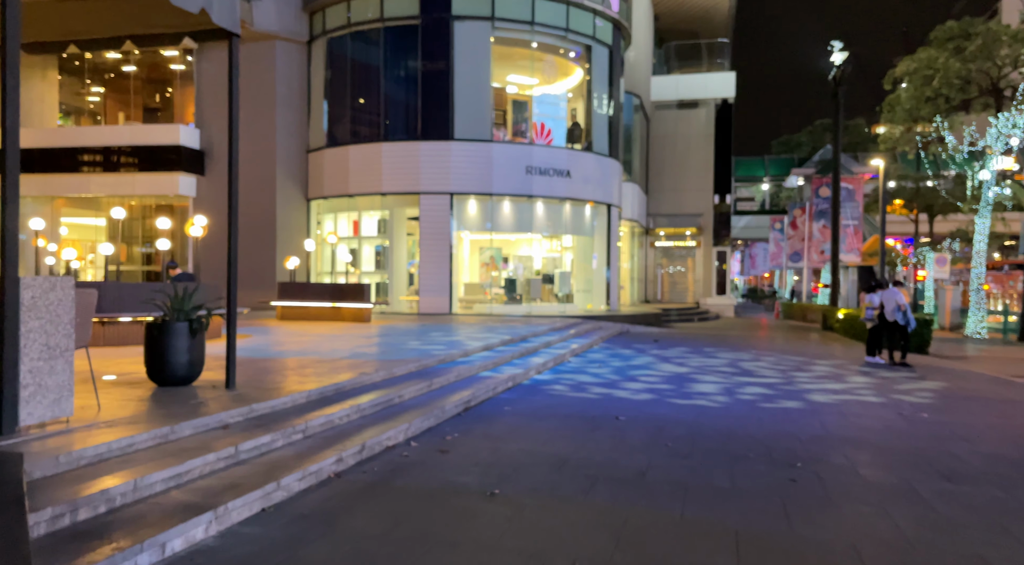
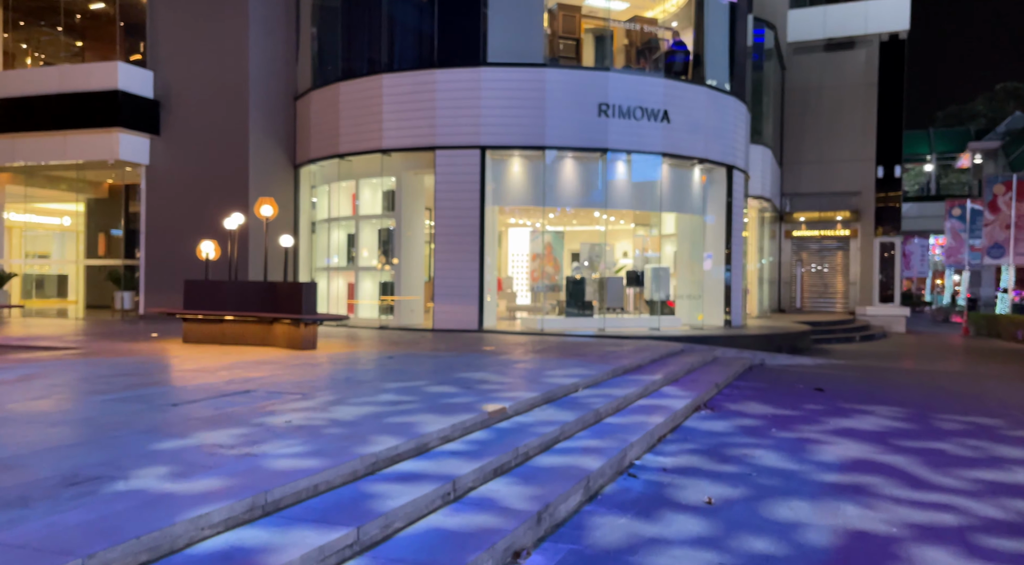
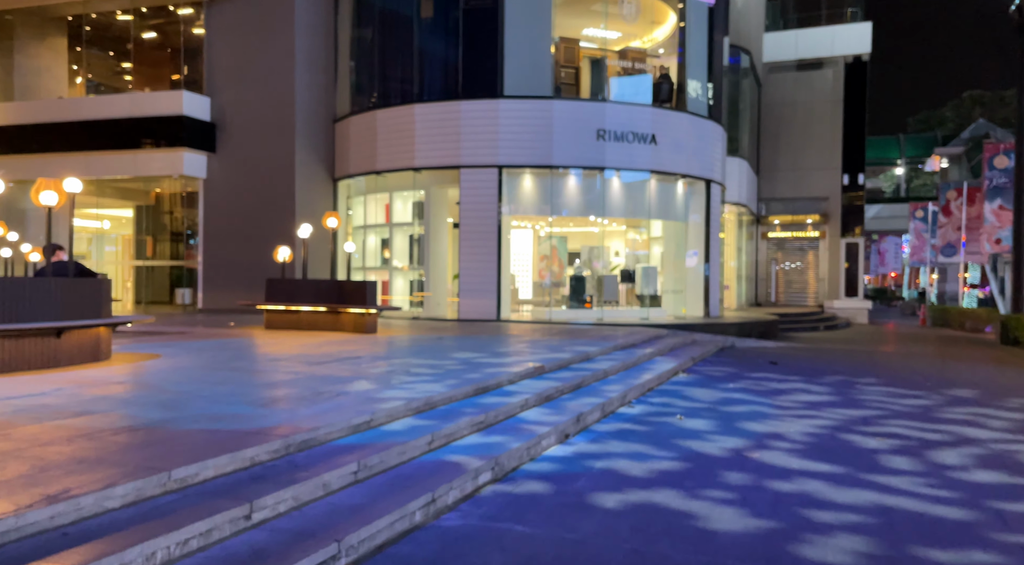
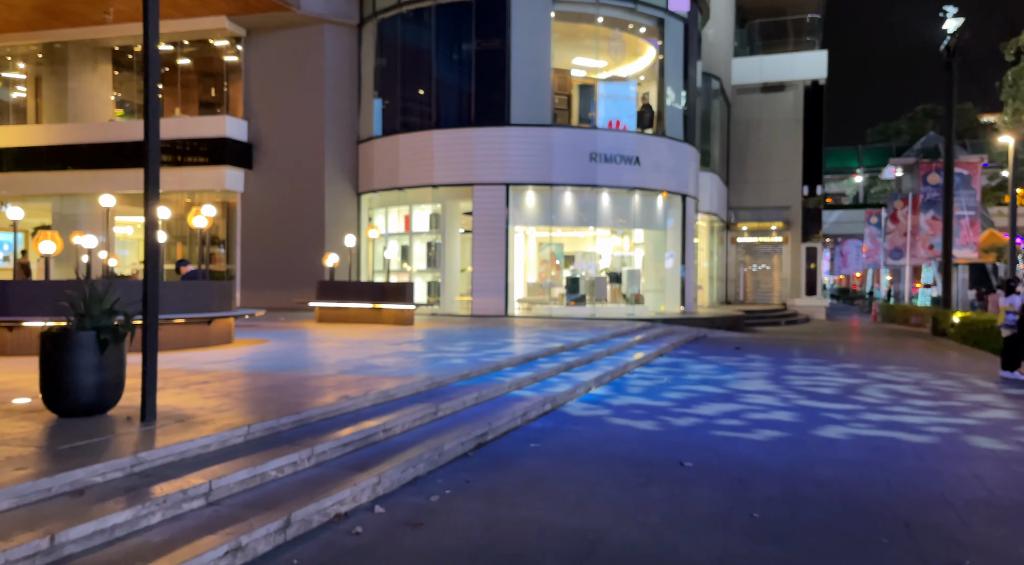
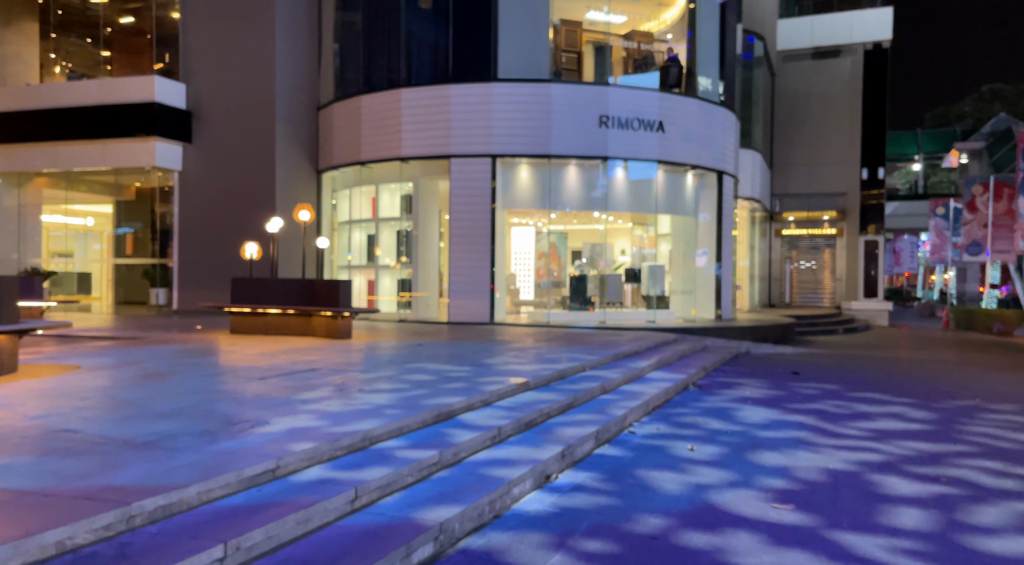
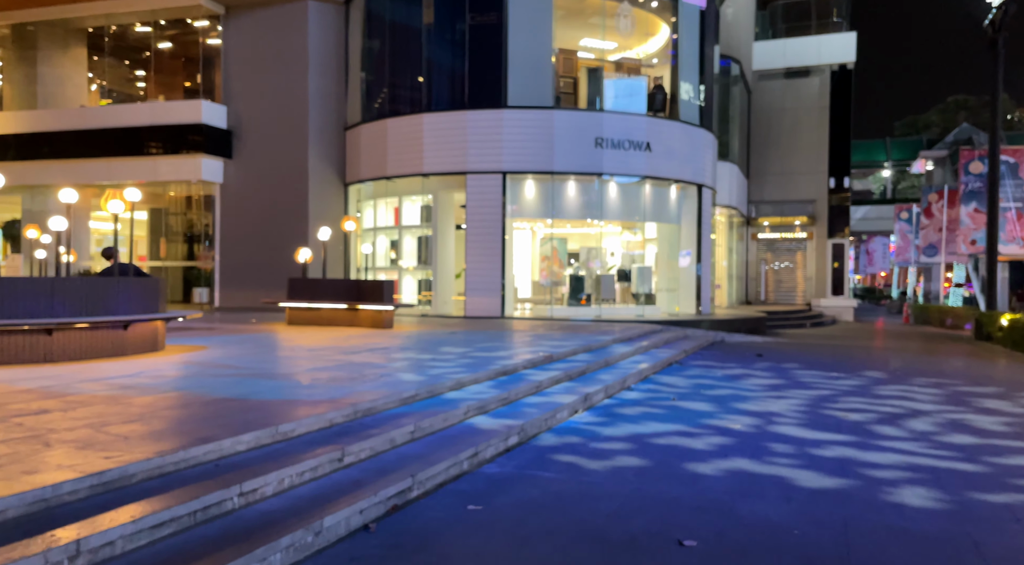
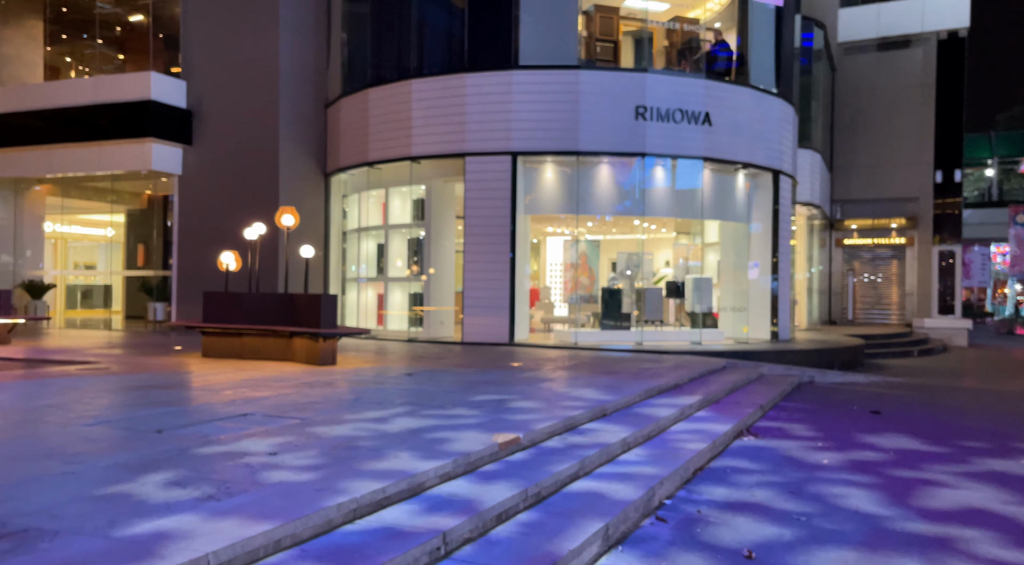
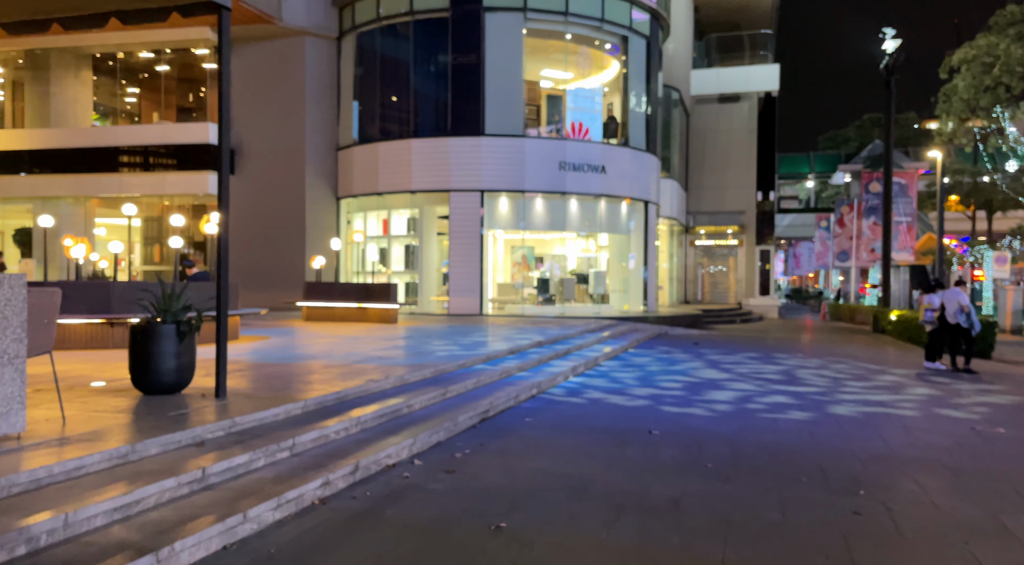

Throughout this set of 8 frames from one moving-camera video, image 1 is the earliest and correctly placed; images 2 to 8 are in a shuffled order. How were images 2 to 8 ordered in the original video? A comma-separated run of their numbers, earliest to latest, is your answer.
8, 4, 6, 3, 5, 2, 7
